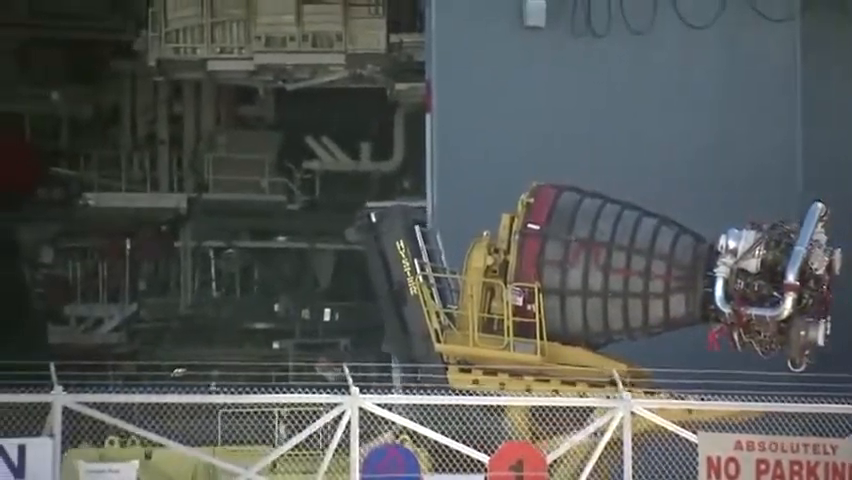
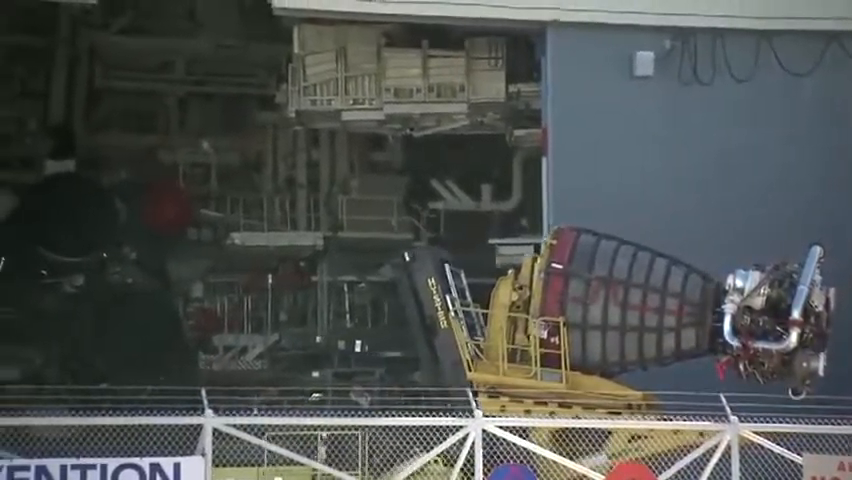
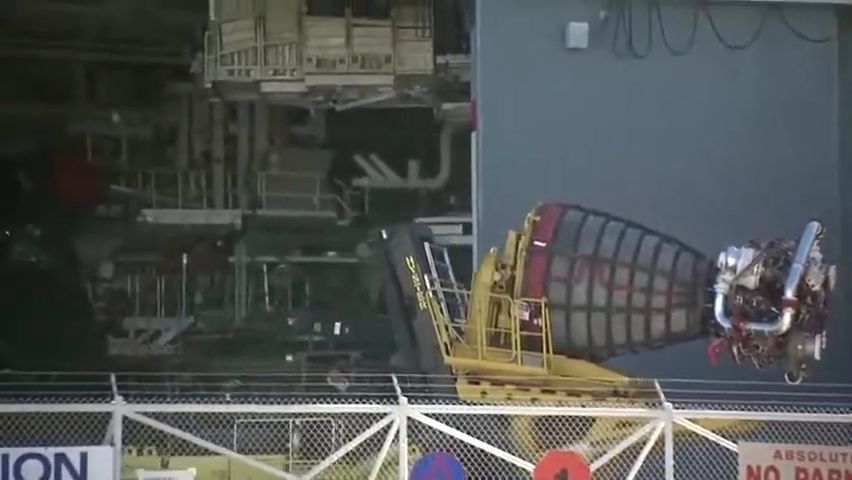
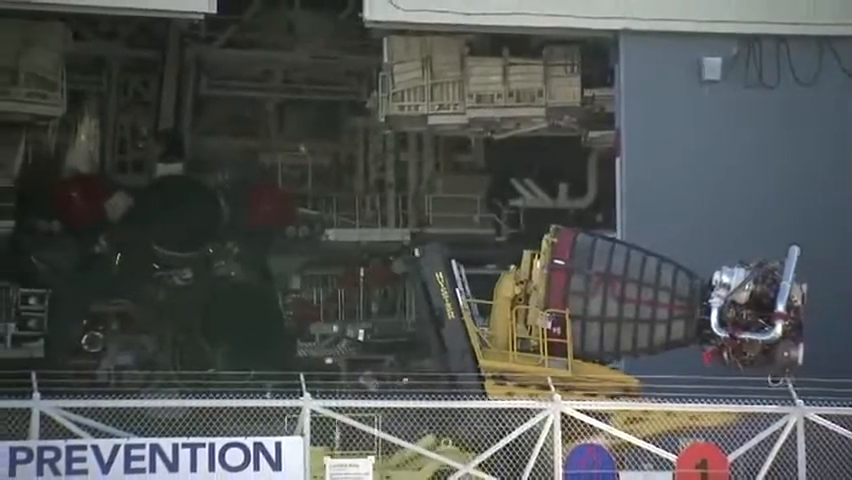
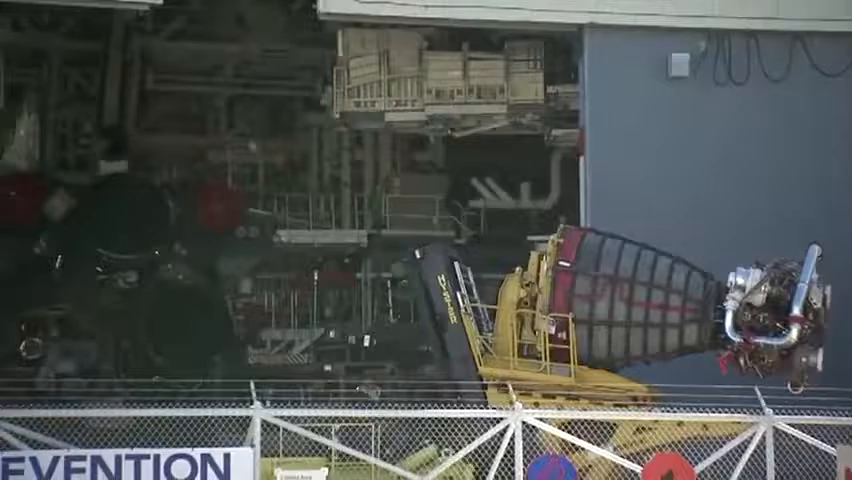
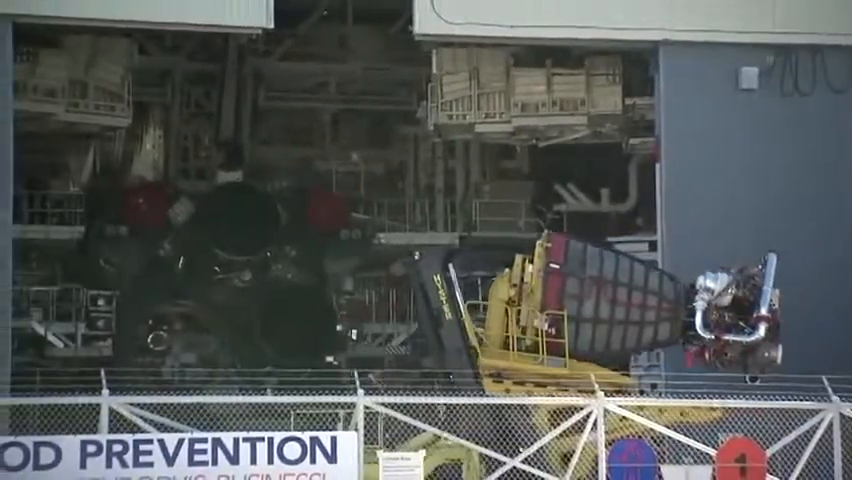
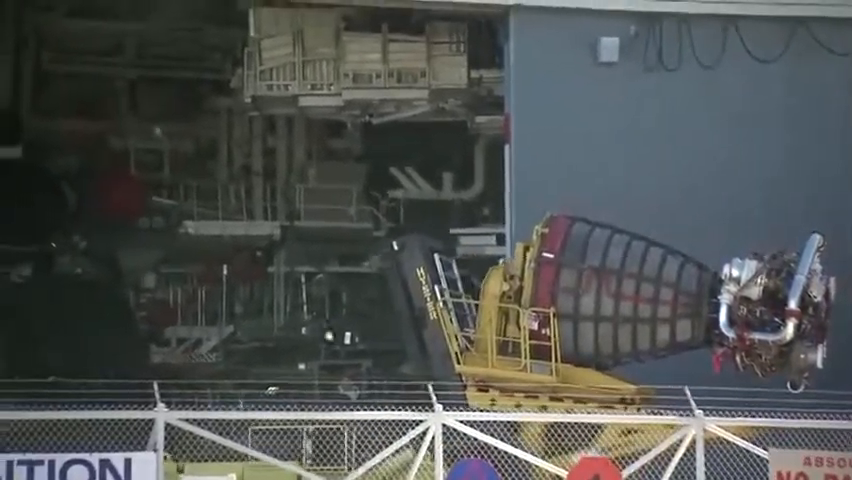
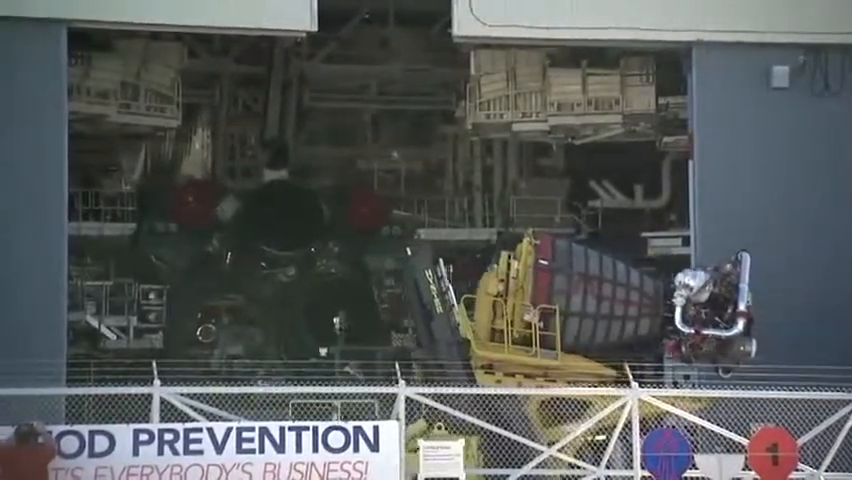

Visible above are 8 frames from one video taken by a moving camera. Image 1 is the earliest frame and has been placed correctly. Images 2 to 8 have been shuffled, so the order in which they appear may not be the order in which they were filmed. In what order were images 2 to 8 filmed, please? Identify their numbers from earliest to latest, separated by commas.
3, 7, 2, 5, 4, 6, 8
